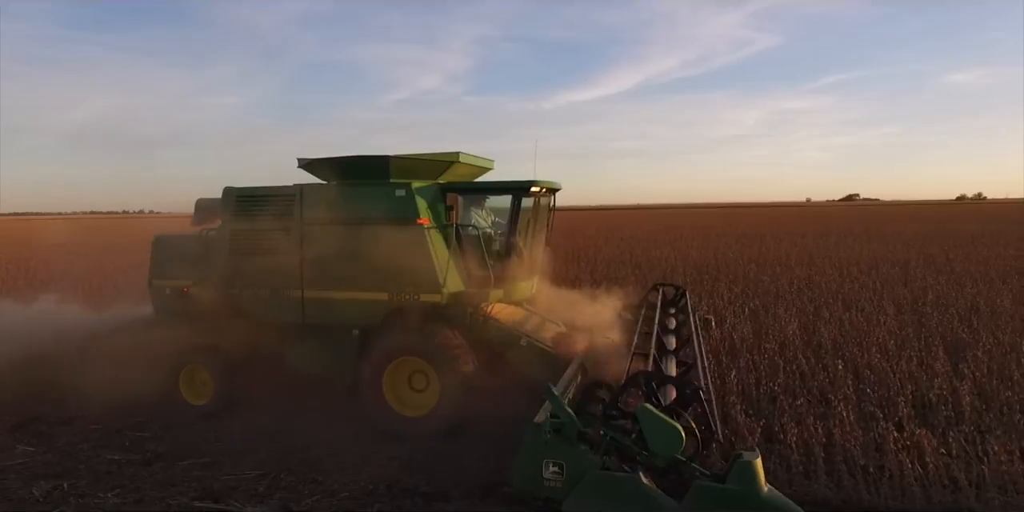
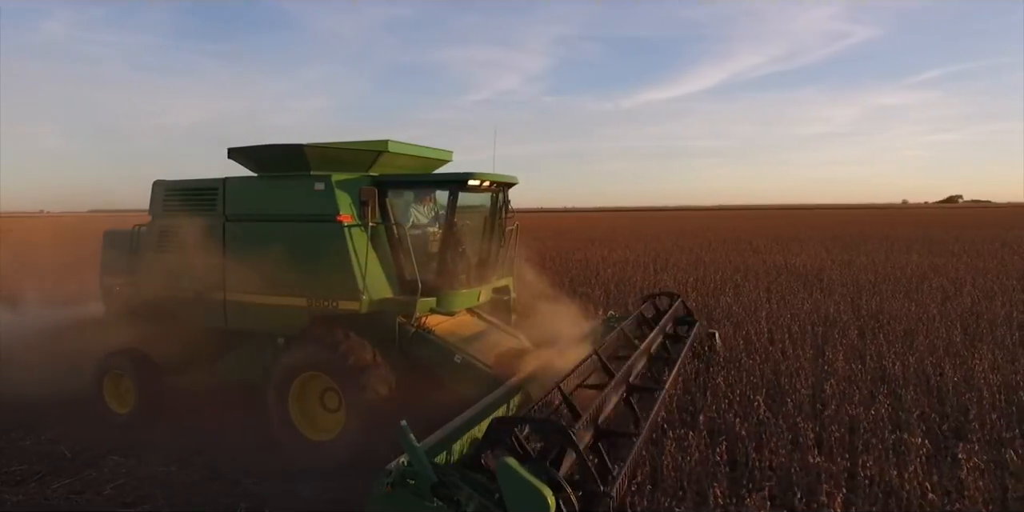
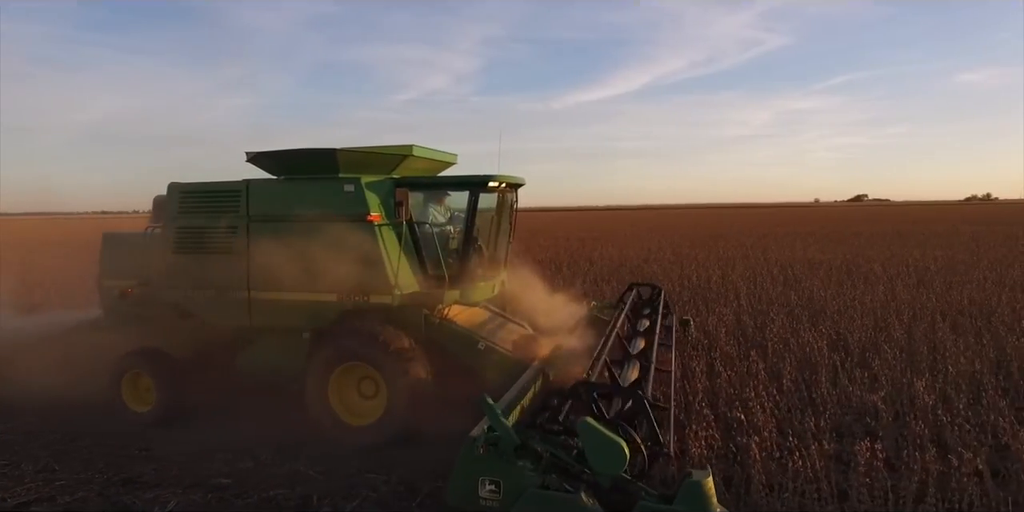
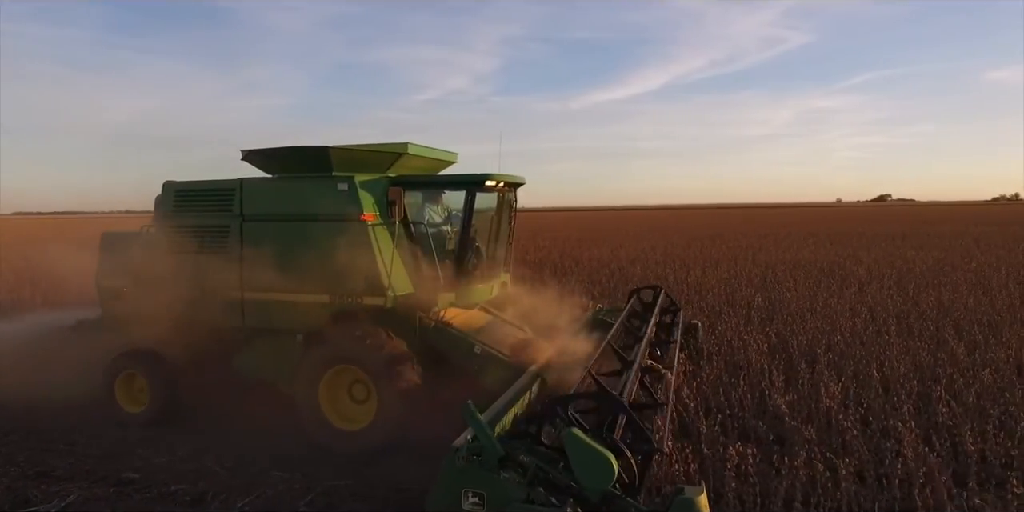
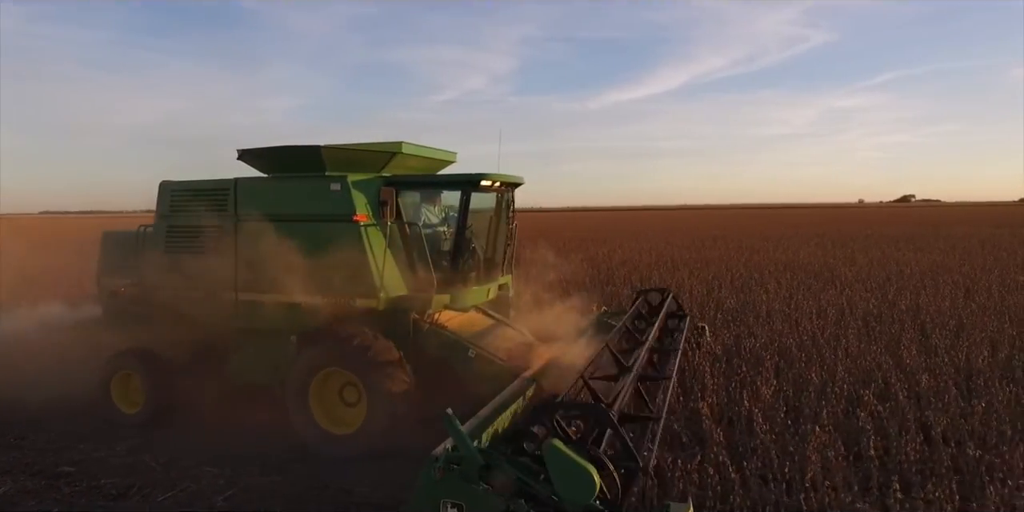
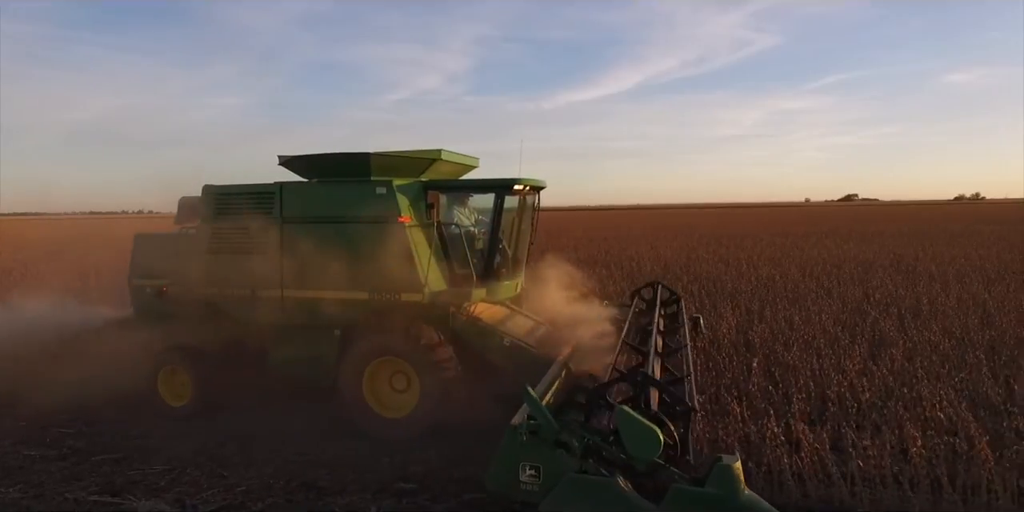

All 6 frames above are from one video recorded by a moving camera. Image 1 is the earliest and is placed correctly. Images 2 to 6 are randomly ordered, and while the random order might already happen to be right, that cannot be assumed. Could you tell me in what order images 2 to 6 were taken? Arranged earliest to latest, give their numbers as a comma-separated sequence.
6, 3, 4, 5, 2
